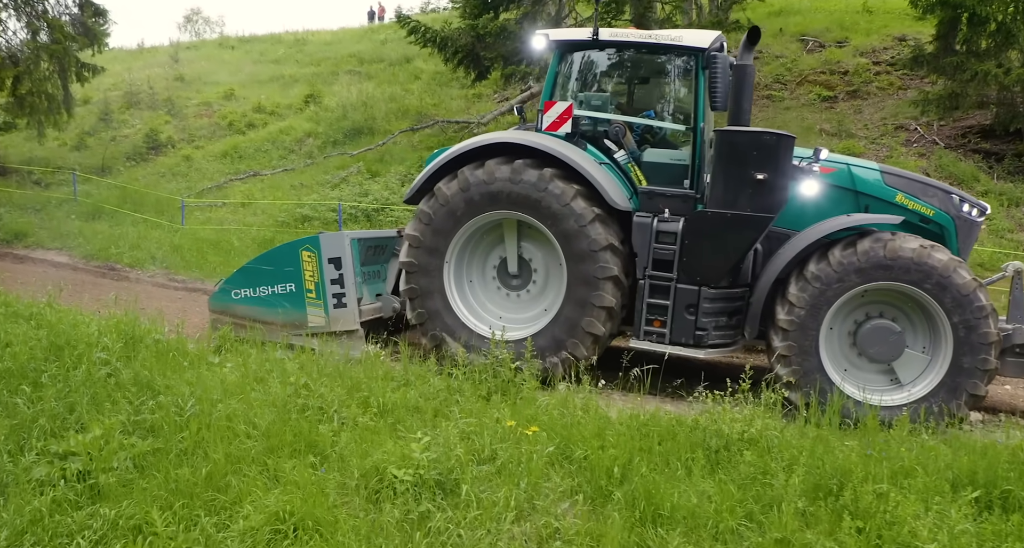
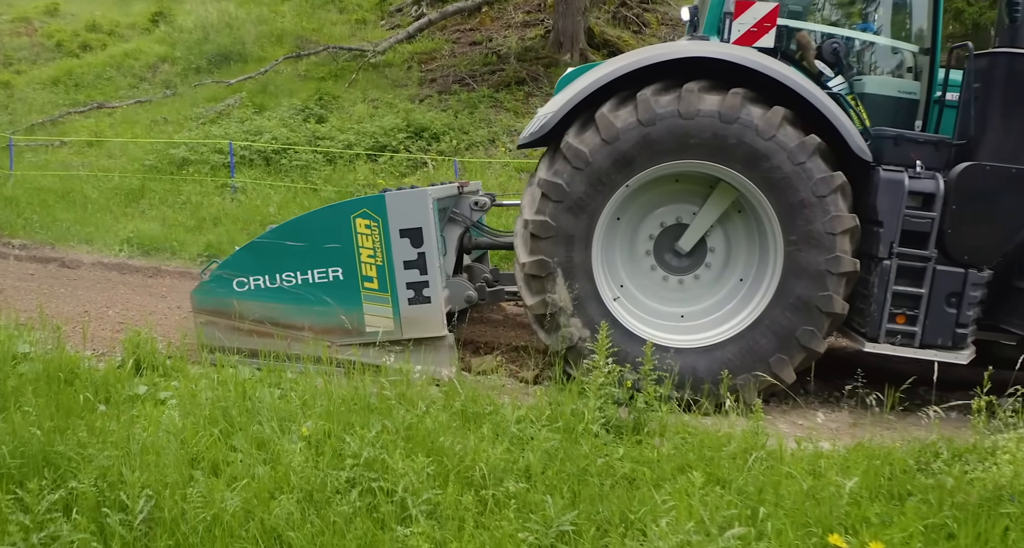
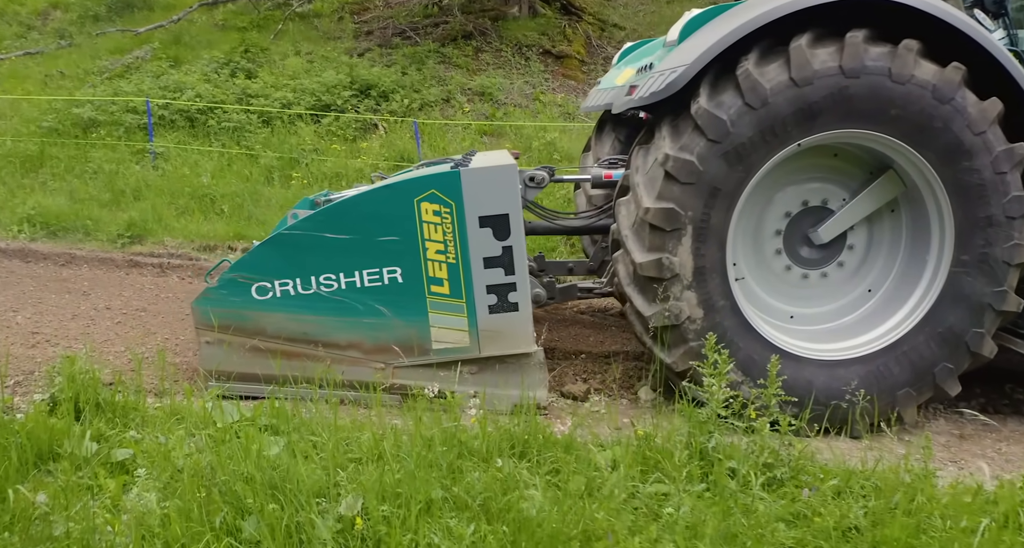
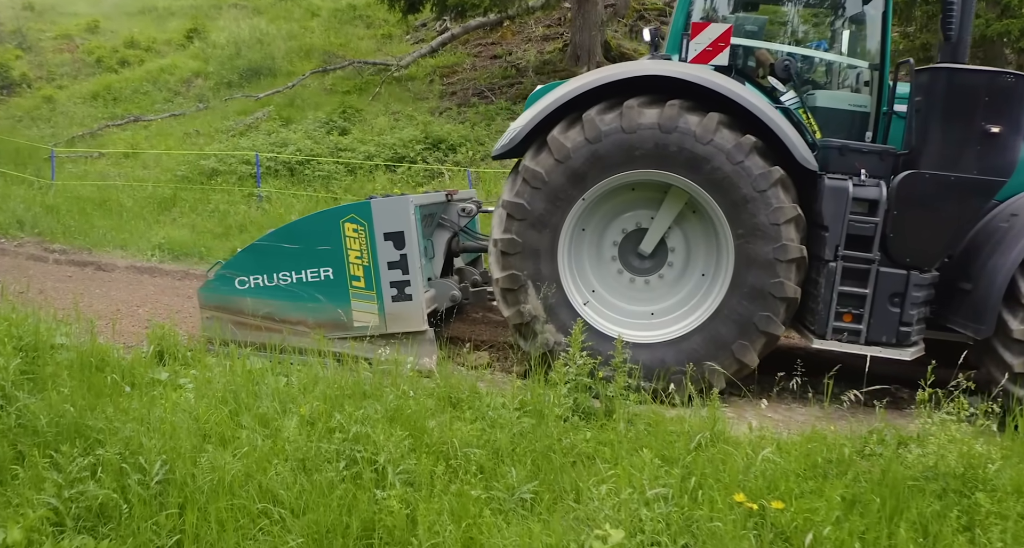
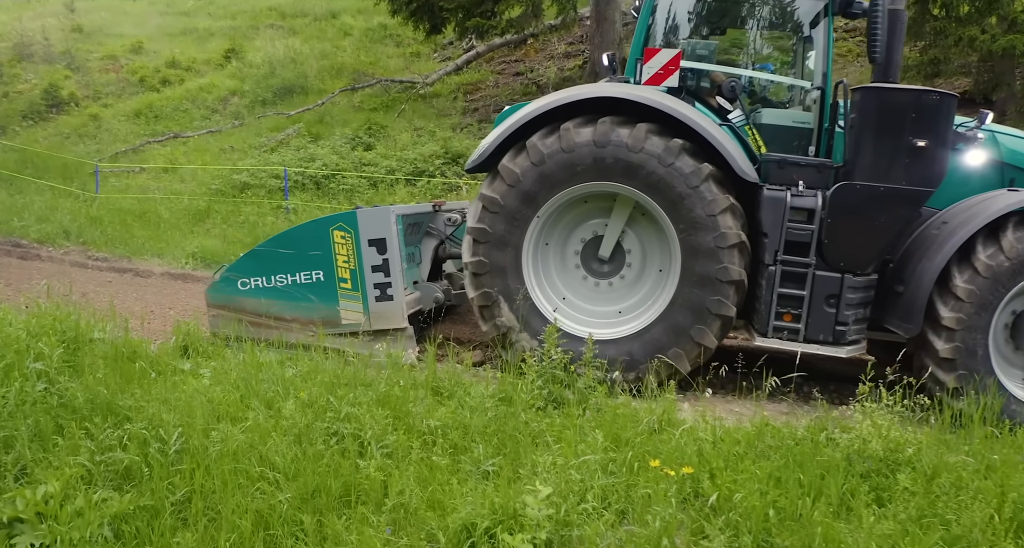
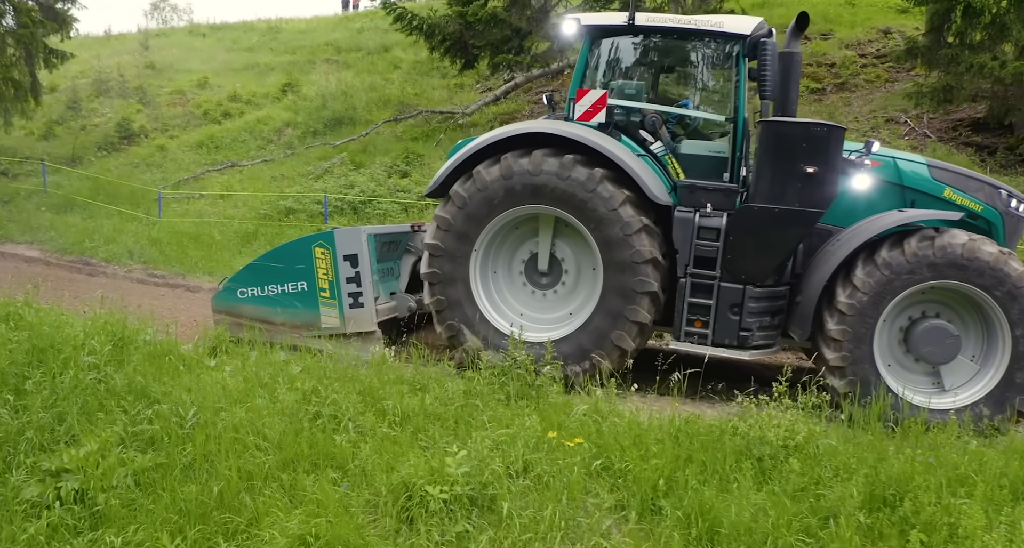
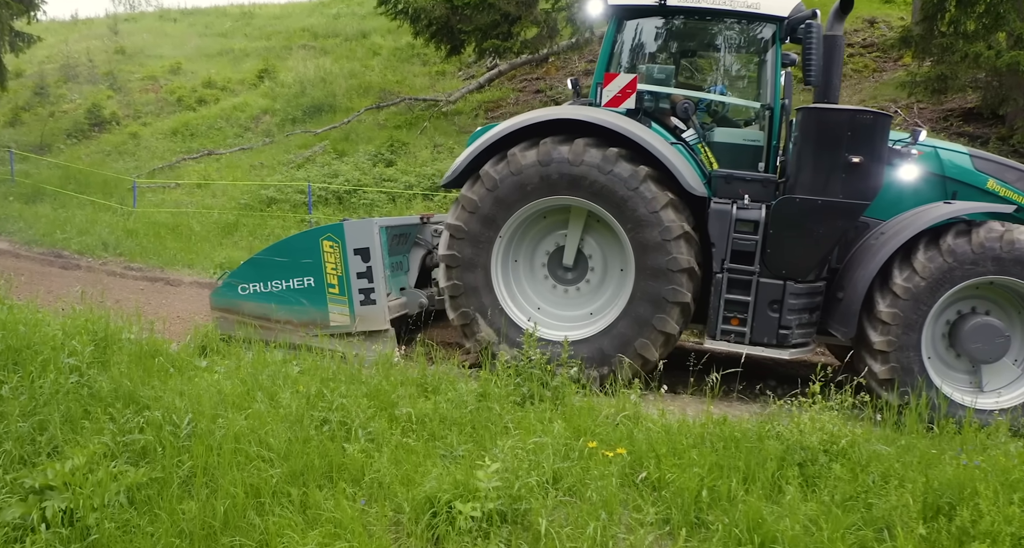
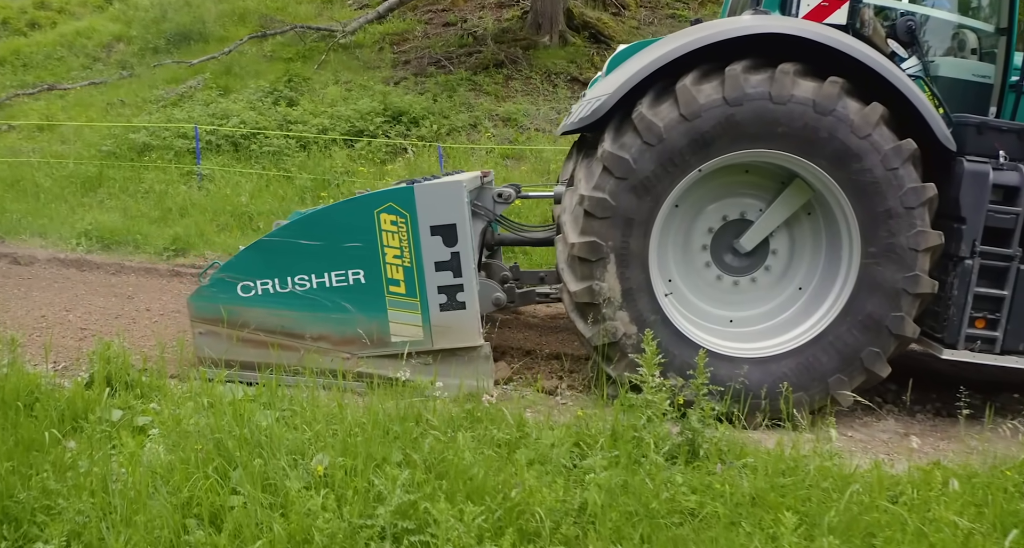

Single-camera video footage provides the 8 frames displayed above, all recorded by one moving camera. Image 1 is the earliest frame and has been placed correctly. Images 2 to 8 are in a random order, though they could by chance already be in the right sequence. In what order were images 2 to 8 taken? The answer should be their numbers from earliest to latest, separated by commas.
6, 7, 5, 4, 2, 8, 3
